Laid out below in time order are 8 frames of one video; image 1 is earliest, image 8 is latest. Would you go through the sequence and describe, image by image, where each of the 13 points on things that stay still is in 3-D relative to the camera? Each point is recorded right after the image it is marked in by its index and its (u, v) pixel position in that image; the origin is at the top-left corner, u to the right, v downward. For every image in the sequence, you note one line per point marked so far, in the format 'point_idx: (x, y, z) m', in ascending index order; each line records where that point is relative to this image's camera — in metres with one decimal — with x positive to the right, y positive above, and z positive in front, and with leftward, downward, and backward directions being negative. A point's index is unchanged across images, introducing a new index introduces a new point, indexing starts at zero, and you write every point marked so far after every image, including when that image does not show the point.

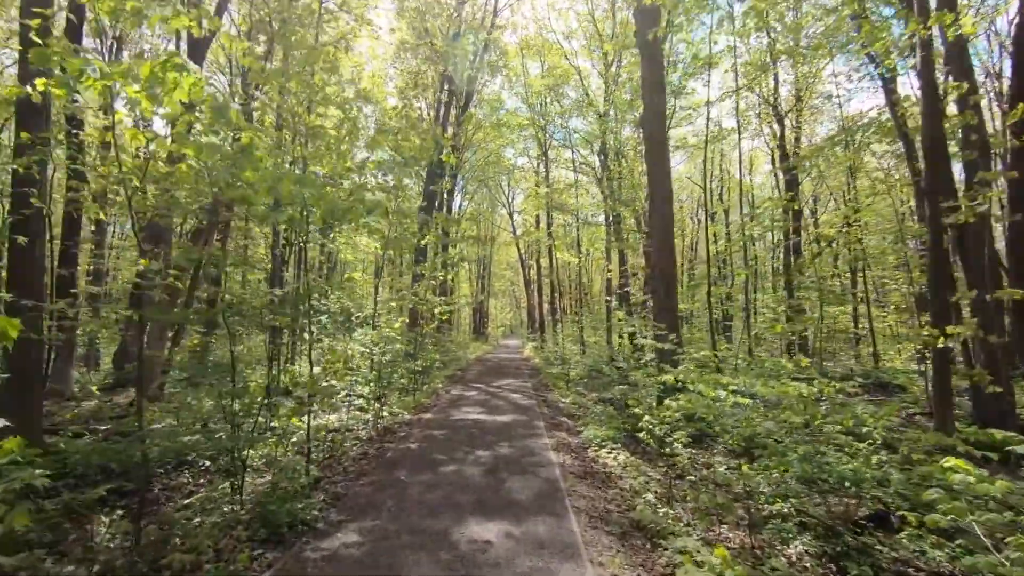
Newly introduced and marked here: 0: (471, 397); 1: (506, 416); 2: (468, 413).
0: (-0.7, -1.8, +9.1) m
1: (-0.1, -1.7, +7.2) m
2: (-0.6, -1.7, +7.4) m
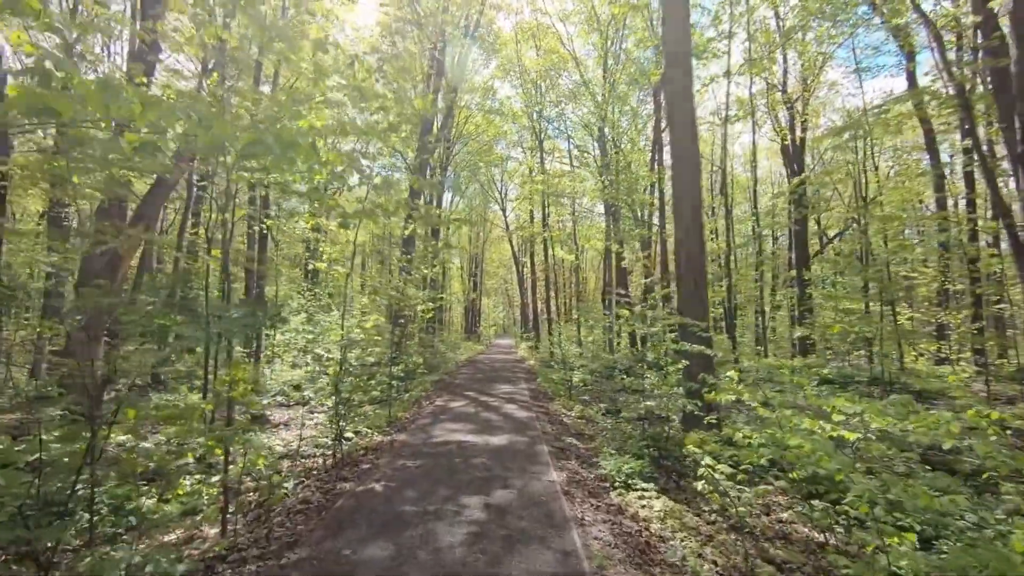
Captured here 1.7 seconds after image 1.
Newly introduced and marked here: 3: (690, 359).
0: (-0.7, -1.7, +7.8) m
1: (-0.1, -1.6, +5.9) m
2: (-0.6, -1.6, +6.1) m
3: (+2.0, -0.8, +6.3) m
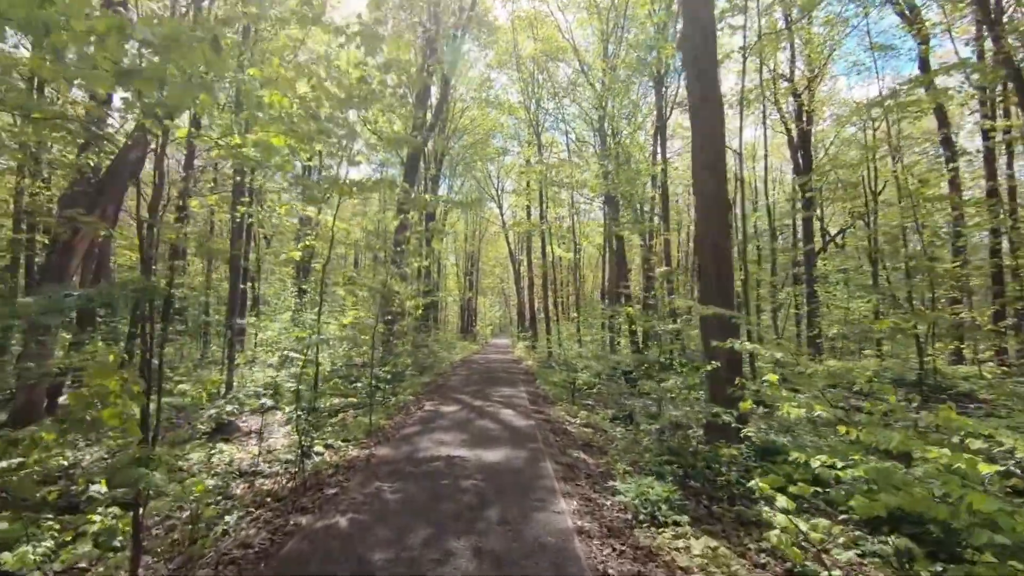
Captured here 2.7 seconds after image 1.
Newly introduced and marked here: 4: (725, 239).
0: (-0.8, -1.6, +7.0) m
1: (-0.2, -1.5, +5.1) m
2: (-0.7, -1.5, +5.3) m
3: (+2.0, -0.7, +5.5) m
4: (+2.2, +0.5, +5.7) m
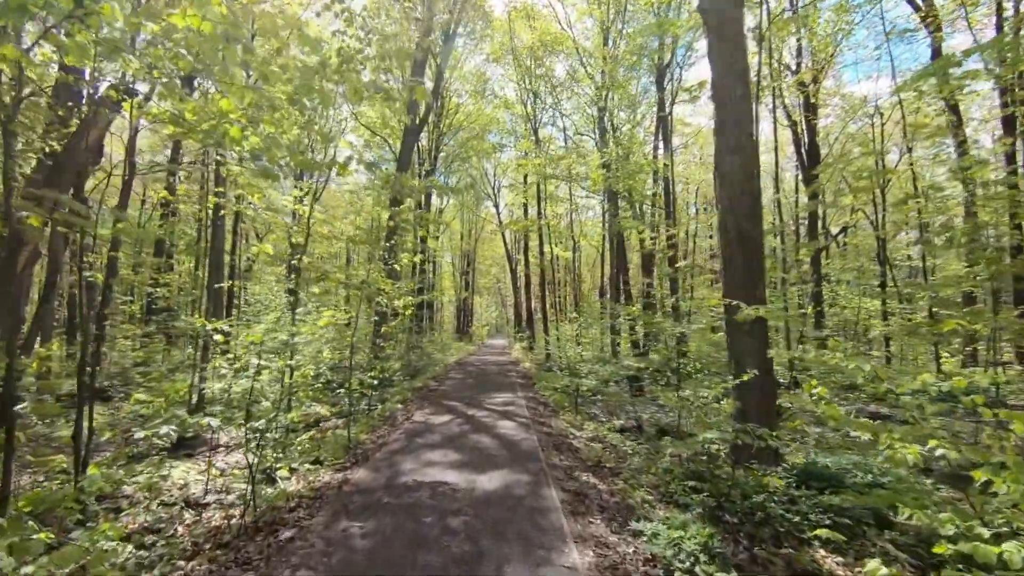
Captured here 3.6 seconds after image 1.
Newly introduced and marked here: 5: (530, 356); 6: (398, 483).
0: (-0.8, -1.6, +6.3) m
1: (-0.2, -1.5, +4.4) m
2: (-0.7, -1.5, +4.6) m
3: (+2.0, -0.7, +4.8) m
4: (+2.2, +0.5, +5.0) m
5: (+0.7, -2.4, +20.0) m
6: (-0.9, -1.5, +4.2) m
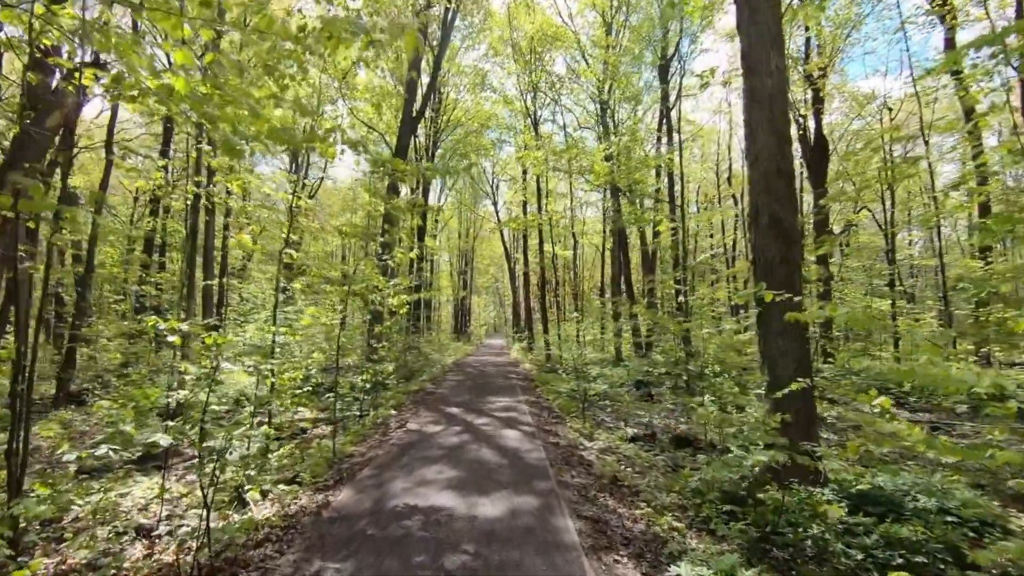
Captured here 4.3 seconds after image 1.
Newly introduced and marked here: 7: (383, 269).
0: (-0.8, -1.5, +5.7) m
1: (-0.1, -1.4, +3.9) m
2: (-0.6, -1.4, +4.1) m
3: (+2.0, -0.6, +4.3) m
4: (+2.2, +0.6, +4.4) m
5: (+0.7, -2.4, +19.5) m
6: (-0.8, -1.4, +3.7) m
7: (-2.4, +0.4, +10.6) m
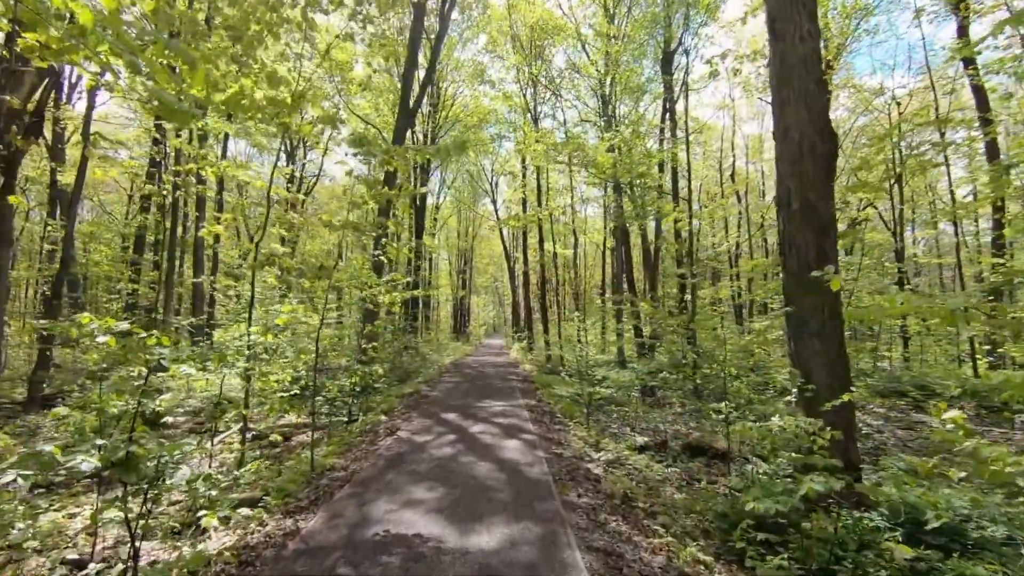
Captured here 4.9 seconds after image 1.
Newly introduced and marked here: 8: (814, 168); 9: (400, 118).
0: (-0.8, -1.5, +5.2) m
1: (-0.1, -1.4, +3.4) m
2: (-0.6, -1.4, +3.6) m
3: (+2.0, -0.6, +3.8) m
4: (+2.2, +0.6, +4.0) m
5: (+0.6, -2.3, +19.0) m
6: (-0.8, -1.4, +3.2) m
7: (-2.4, +0.4, +10.1) m
8: (+2.1, +0.8, +4.0) m
9: (-2.6, +4.0, +13.3) m
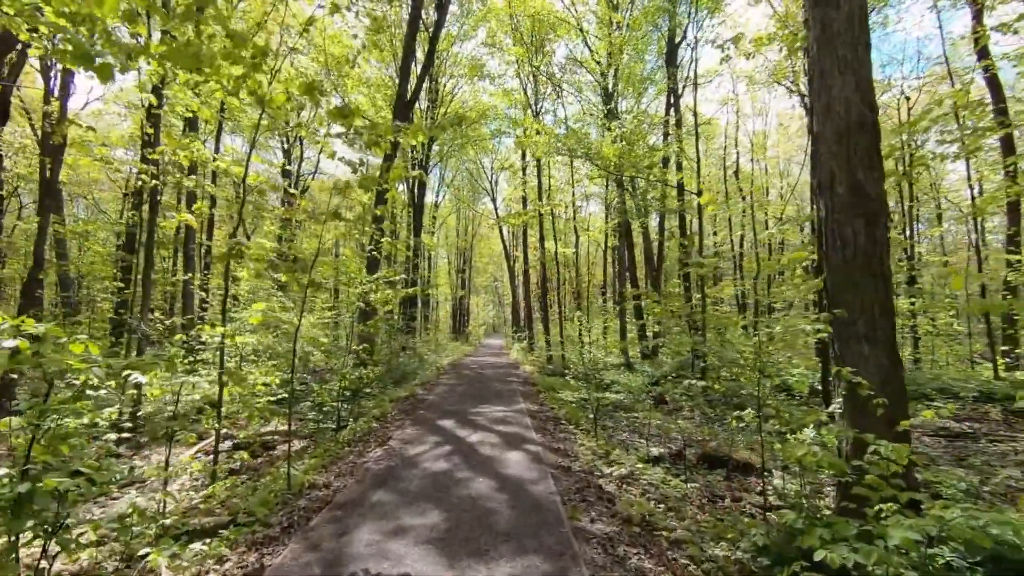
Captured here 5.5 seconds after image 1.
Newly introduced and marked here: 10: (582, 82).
0: (-0.8, -1.5, +4.8) m
1: (-0.1, -1.4, +2.9) m
2: (-0.6, -1.4, +3.1) m
3: (+2.0, -0.6, +3.3) m
4: (+2.2, +0.6, +3.5) m
5: (+0.6, -2.3, +18.5) m
6: (-0.8, -1.3, +2.7) m
7: (-2.4, +0.4, +9.6) m
8: (+2.2, +0.9, +3.5) m
9: (-2.6, +4.1, +12.8) m
10: (+2.5, +7.4, +19.7) m
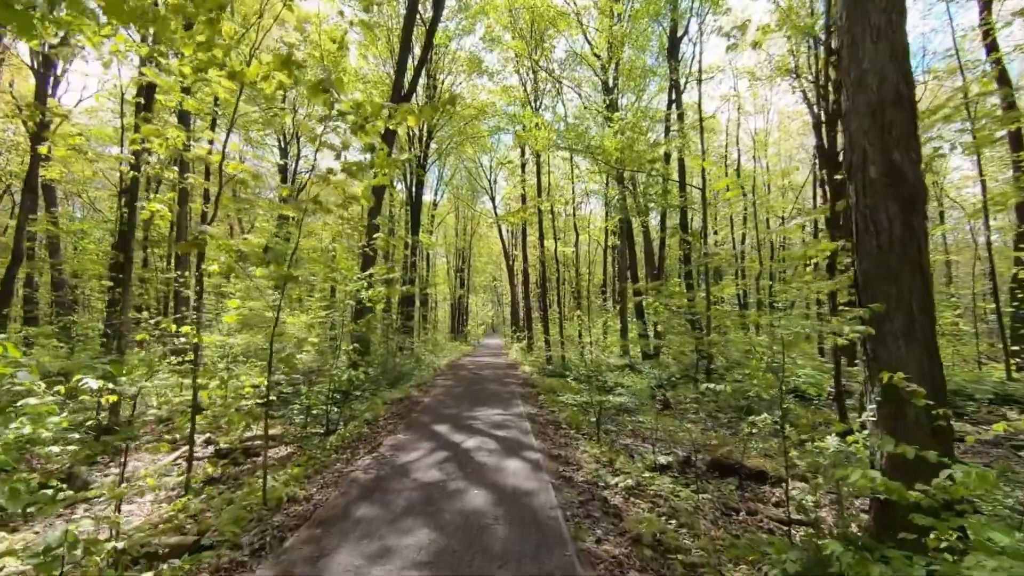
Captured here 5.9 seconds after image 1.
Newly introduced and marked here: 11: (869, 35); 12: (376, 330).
0: (-0.8, -1.4, +4.5) m
1: (-0.1, -1.3, +2.6) m
2: (-0.6, -1.3, +2.8) m
3: (+2.0, -0.5, +3.0) m
4: (+2.2, +0.7, +3.2) m
5: (+0.6, -2.3, +18.2) m
6: (-0.8, -1.3, +2.4) m
7: (-2.4, +0.5, +9.3) m
8: (+2.1, +0.9, +3.2) m
9: (-2.7, +4.1, +12.5) m
10: (+2.4, +7.4, +19.4) m
11: (+2.0, +1.4, +3.3) m
12: (-2.5, -0.8, +10.4) m
